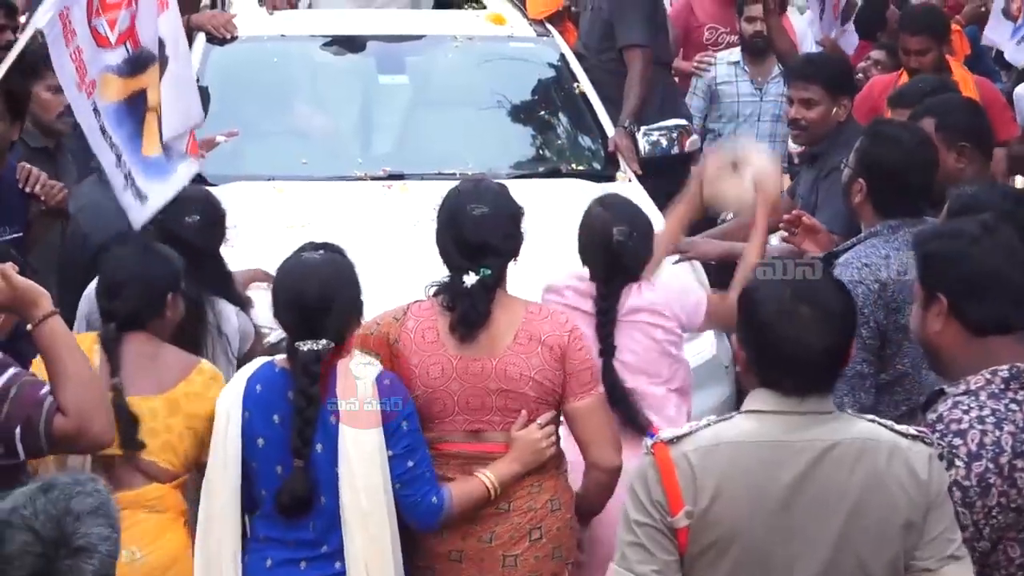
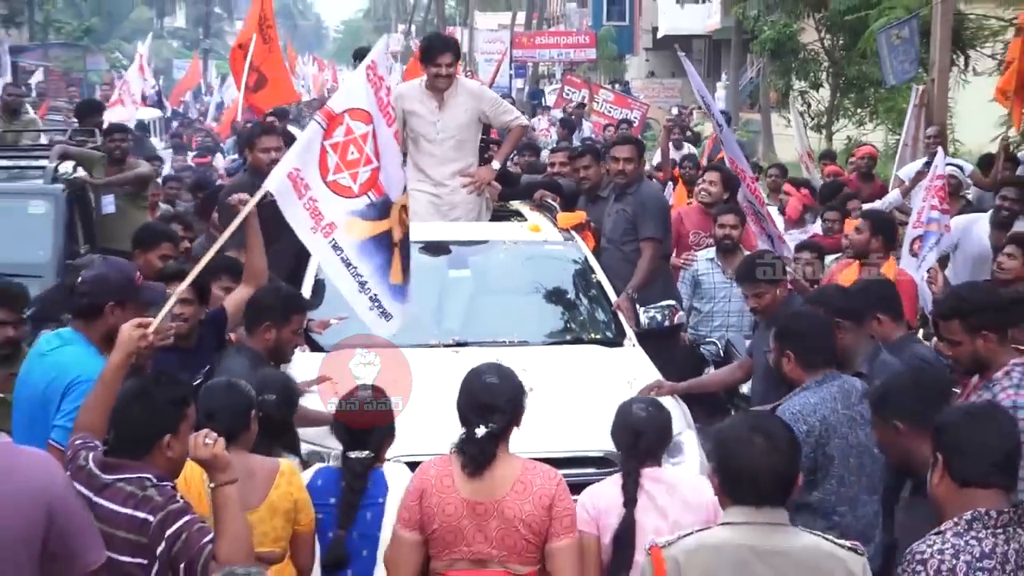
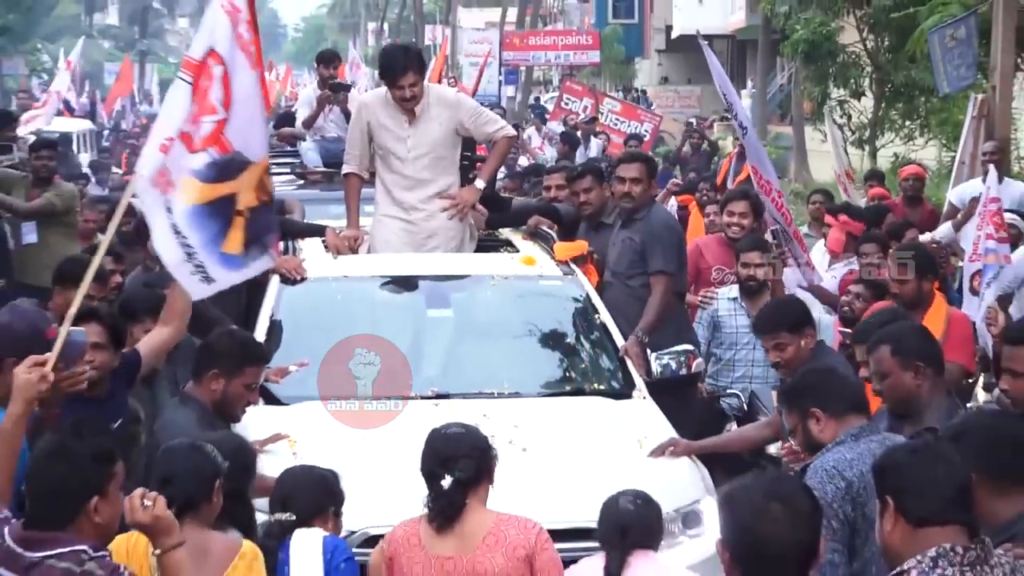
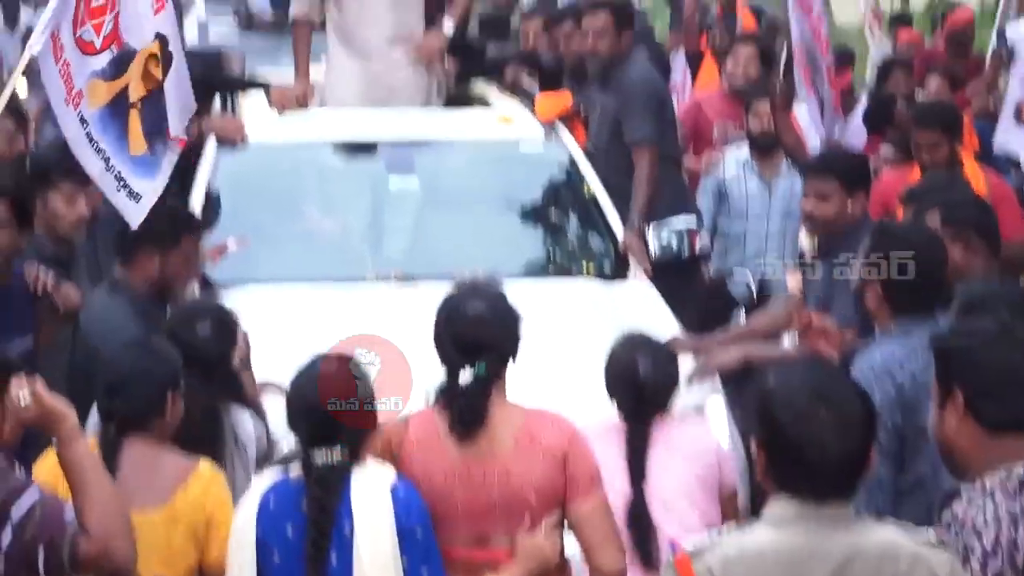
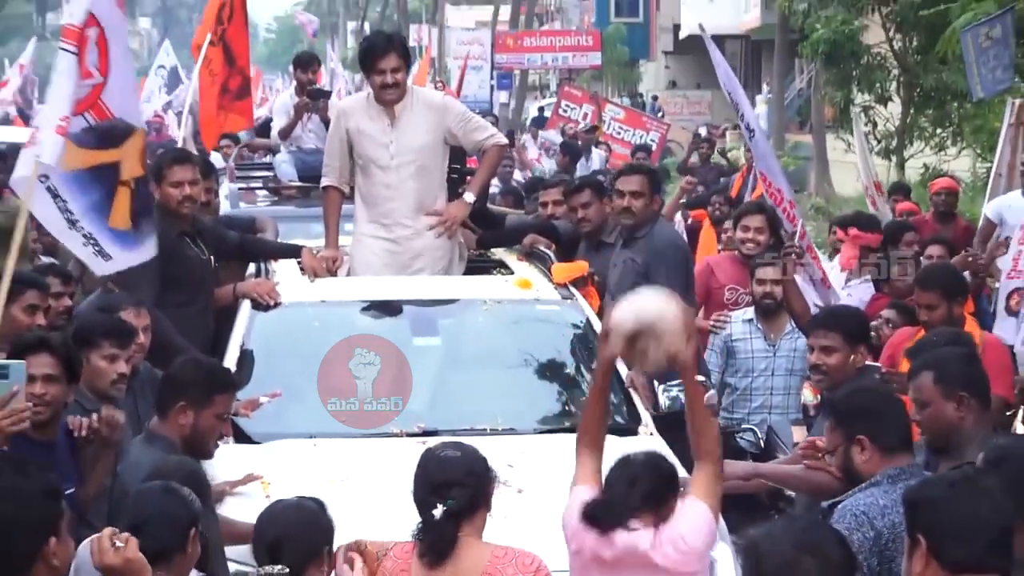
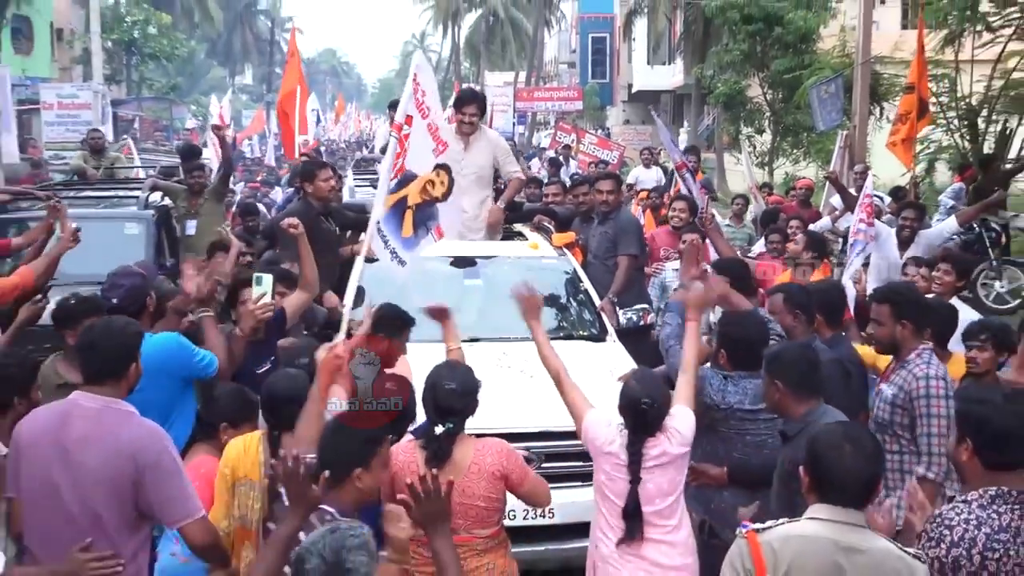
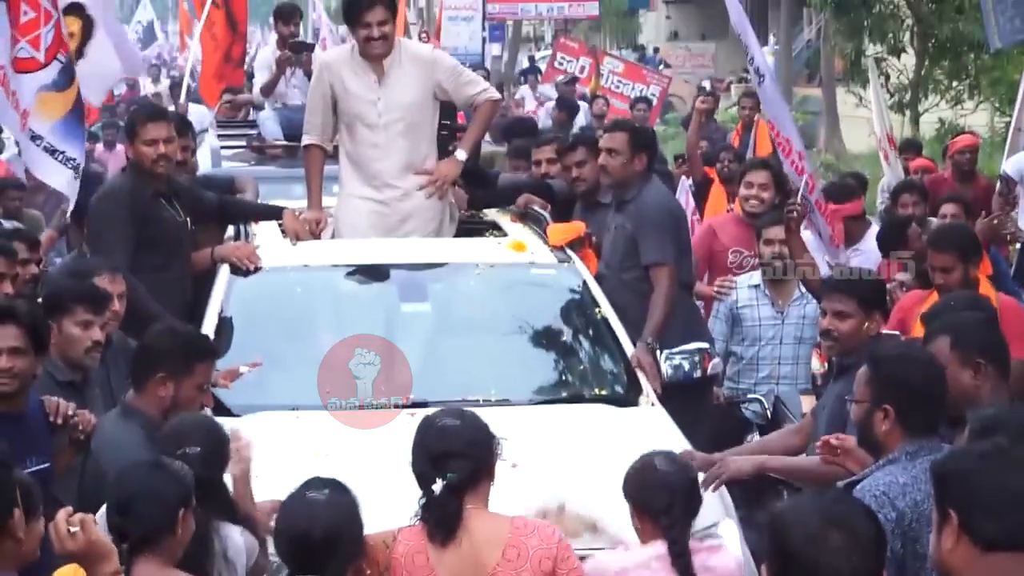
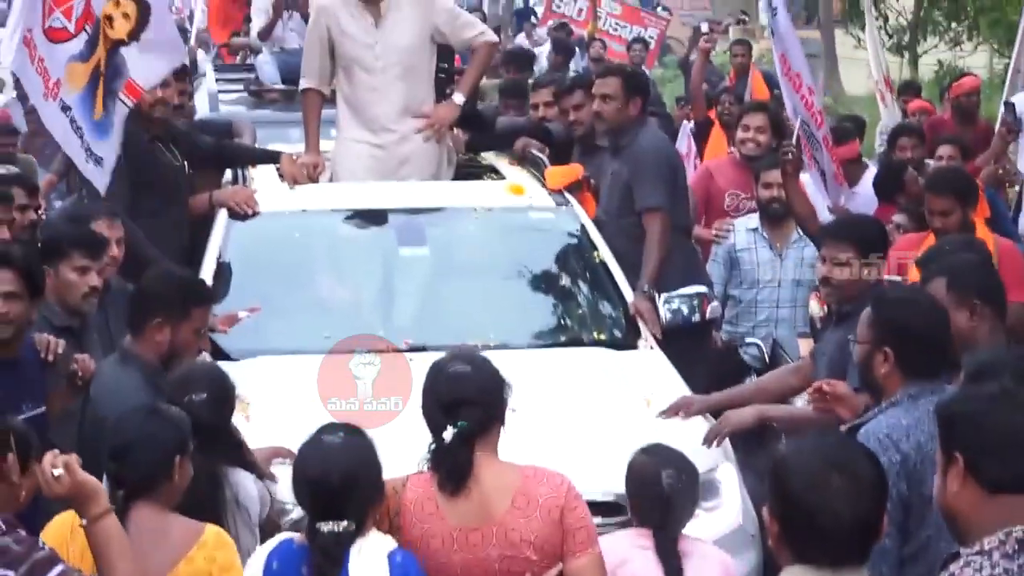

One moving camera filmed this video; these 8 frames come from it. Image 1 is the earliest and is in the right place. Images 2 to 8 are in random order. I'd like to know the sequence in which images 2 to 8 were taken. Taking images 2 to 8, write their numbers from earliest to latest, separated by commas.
4, 8, 7, 5, 3, 2, 6
